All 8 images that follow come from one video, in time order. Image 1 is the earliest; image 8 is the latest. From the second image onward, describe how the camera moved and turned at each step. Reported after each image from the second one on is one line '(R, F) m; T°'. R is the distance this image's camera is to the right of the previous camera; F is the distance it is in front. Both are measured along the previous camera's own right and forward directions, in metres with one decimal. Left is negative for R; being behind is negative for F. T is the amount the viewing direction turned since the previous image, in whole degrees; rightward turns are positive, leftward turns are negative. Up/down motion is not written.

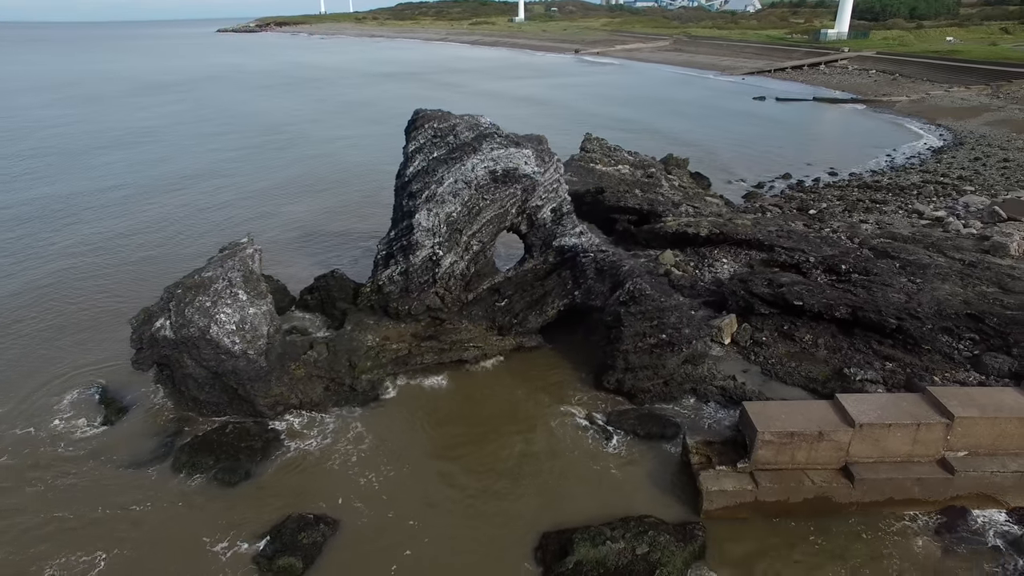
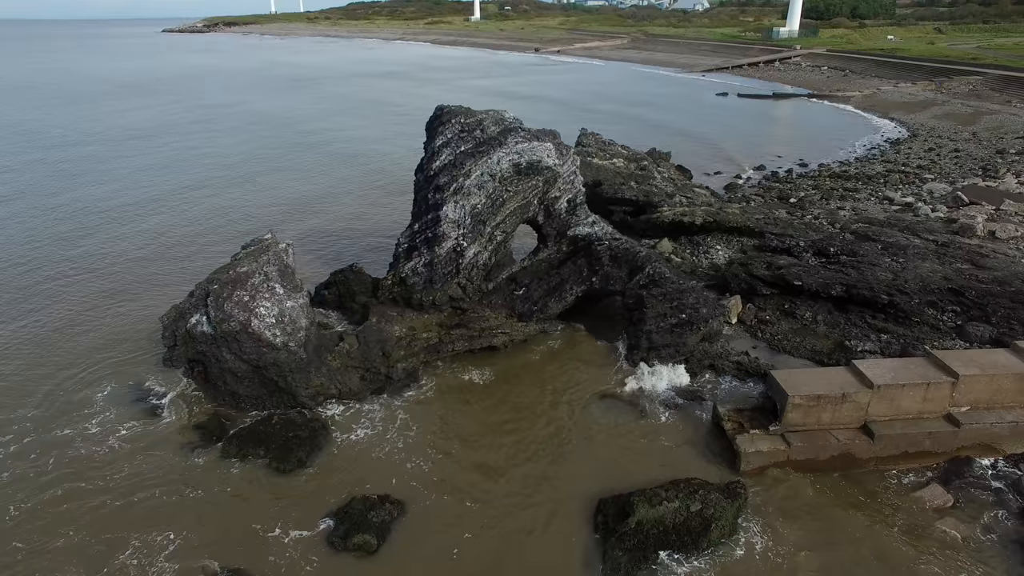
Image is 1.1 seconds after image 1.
(-1.6, -0.6) m; +4°
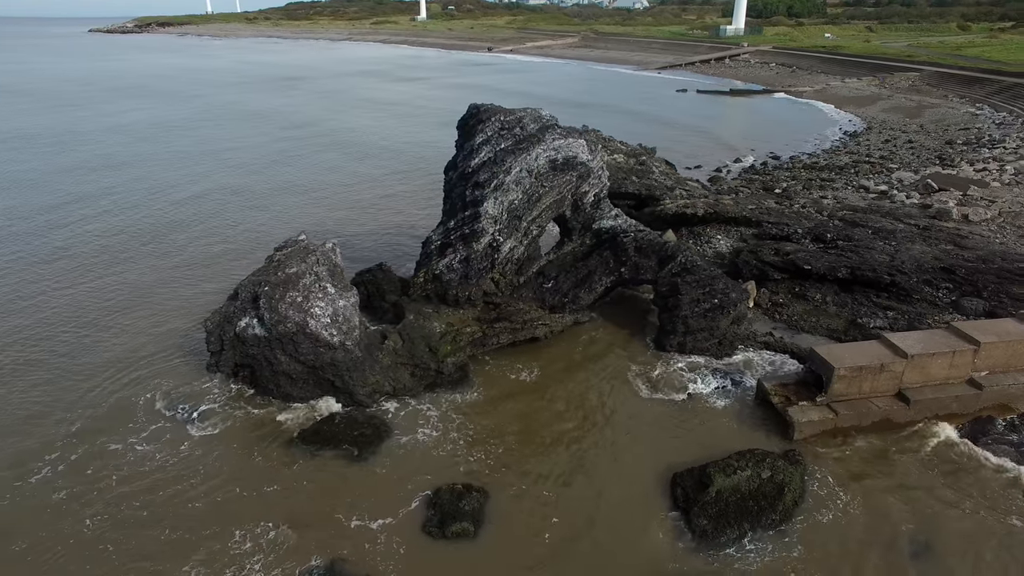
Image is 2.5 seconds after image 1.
(-2.3, -0.4) m; +5°
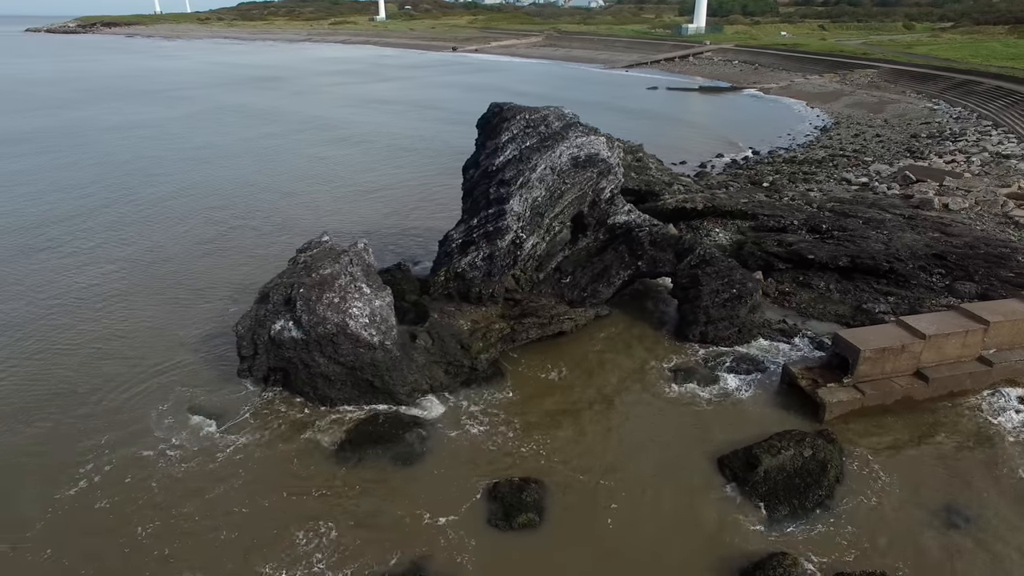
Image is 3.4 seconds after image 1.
(-1.6, -0.2) m; +4°
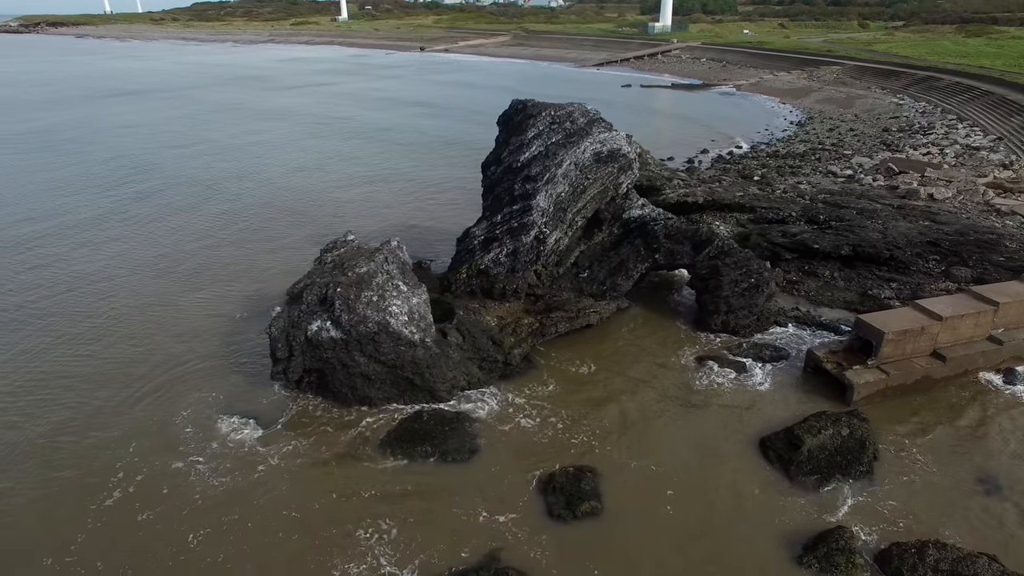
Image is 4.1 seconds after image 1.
(-1.6, -0.1) m; +3°
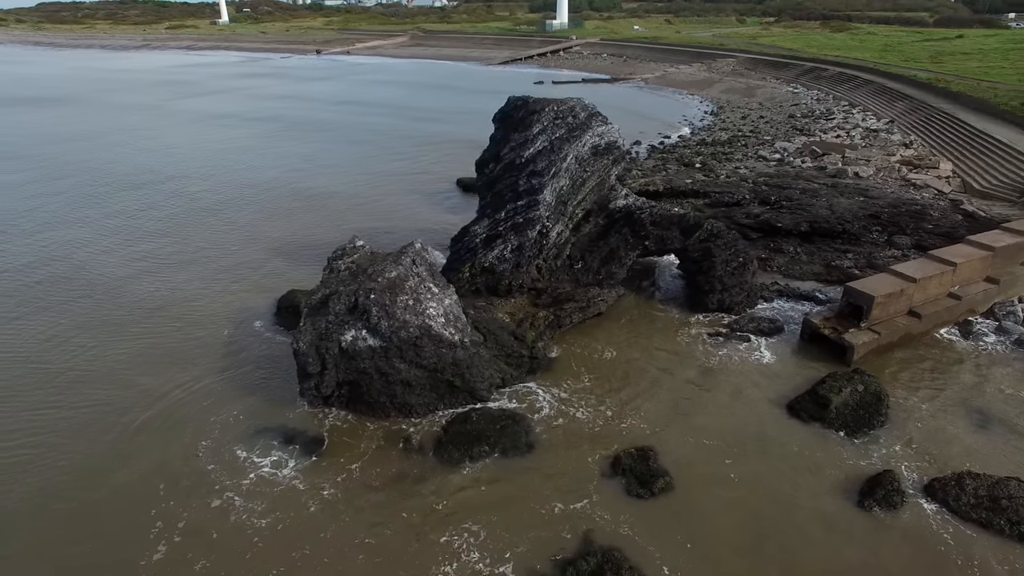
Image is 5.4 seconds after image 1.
(-2.8, +0.1) m; +9°
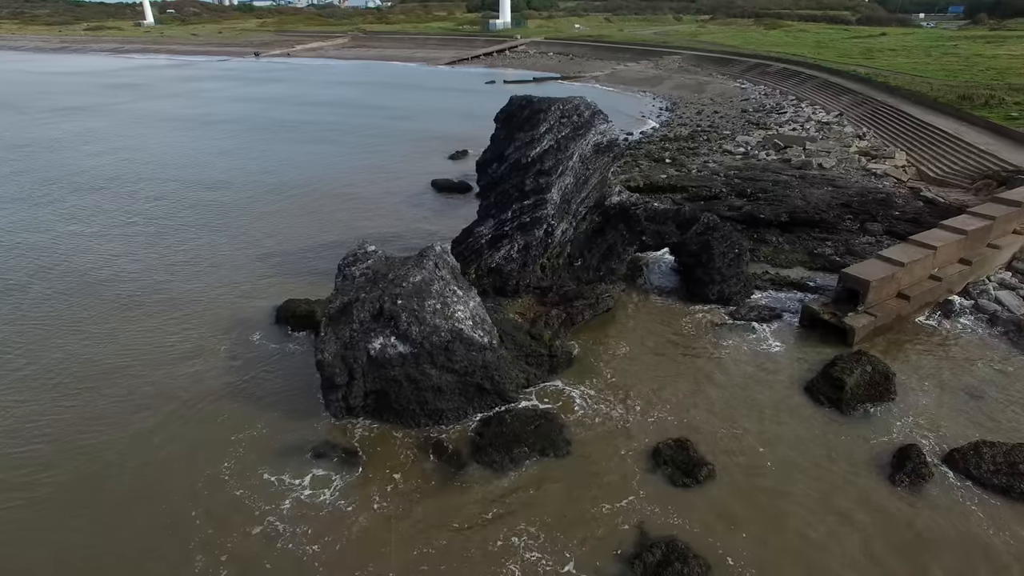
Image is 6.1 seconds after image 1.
(-1.7, +0.1) m; +5°
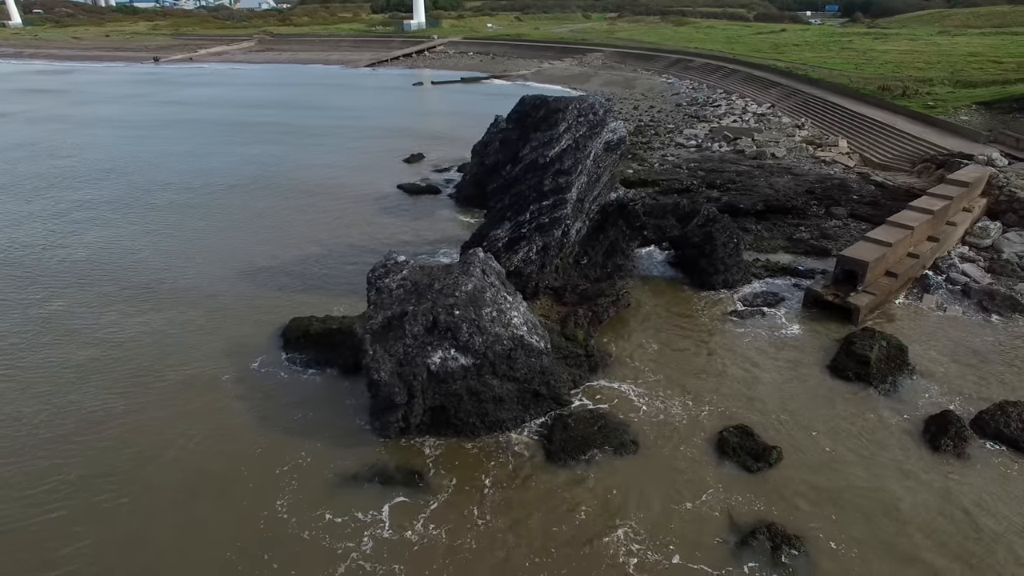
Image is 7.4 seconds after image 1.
(-2.8, +0.4) m; +8°
